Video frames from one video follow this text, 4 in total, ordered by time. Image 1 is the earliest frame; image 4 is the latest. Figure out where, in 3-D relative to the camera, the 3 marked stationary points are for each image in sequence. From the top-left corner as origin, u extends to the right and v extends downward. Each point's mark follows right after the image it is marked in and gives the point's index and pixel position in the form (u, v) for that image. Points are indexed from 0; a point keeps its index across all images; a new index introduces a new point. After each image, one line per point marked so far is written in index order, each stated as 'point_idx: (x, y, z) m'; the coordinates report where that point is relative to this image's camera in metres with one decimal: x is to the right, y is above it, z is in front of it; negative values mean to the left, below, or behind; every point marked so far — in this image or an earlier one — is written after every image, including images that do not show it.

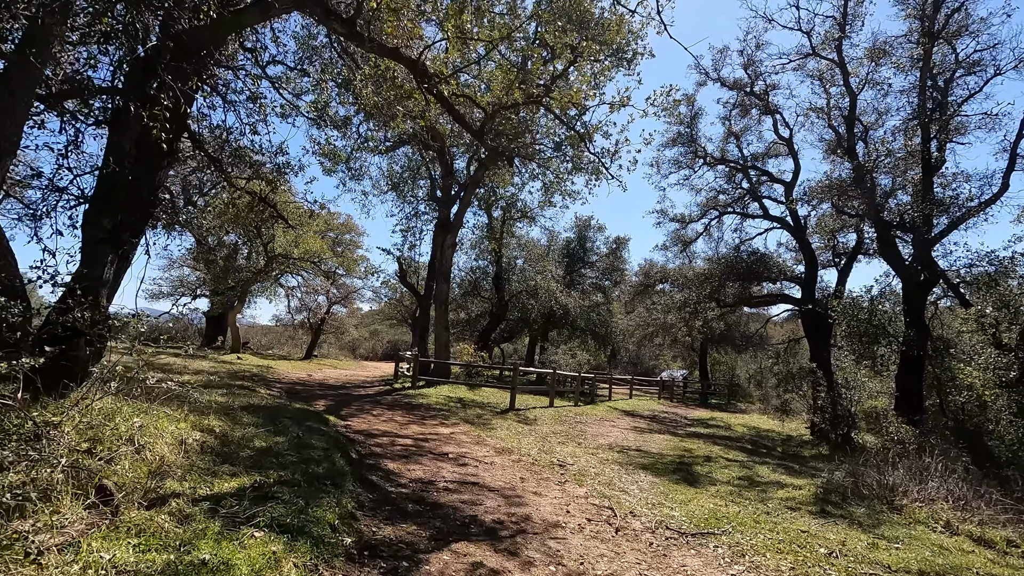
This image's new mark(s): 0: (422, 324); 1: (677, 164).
0: (-2.5, -1.0, +14.8) m
1: (+5.1, +3.8, +16.4) m
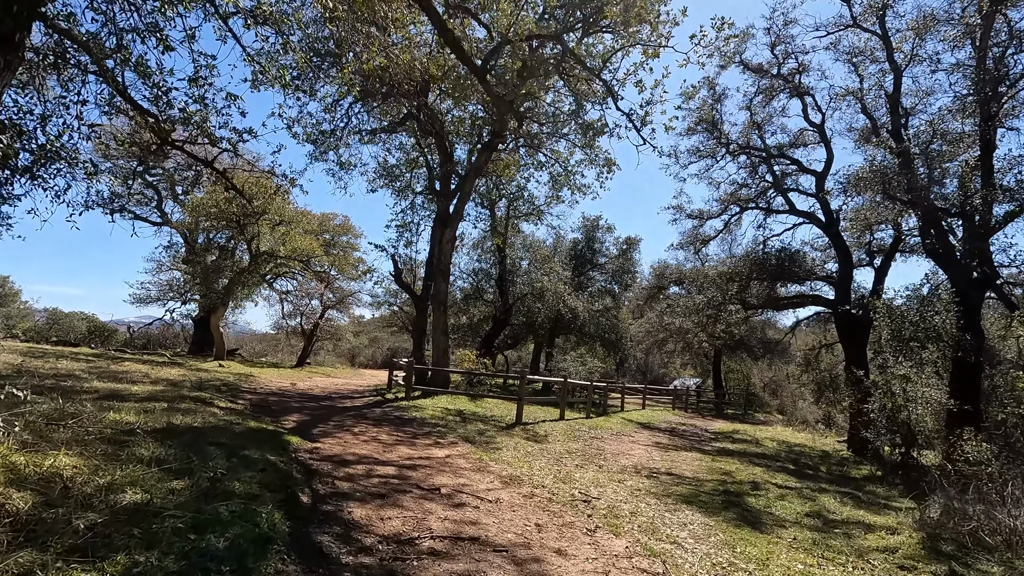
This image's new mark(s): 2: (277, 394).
0: (-2.4, -1.0, +13.5) m
1: (+5.2, +3.8, +15.0) m
2: (-4.3, -1.9, +9.8) m
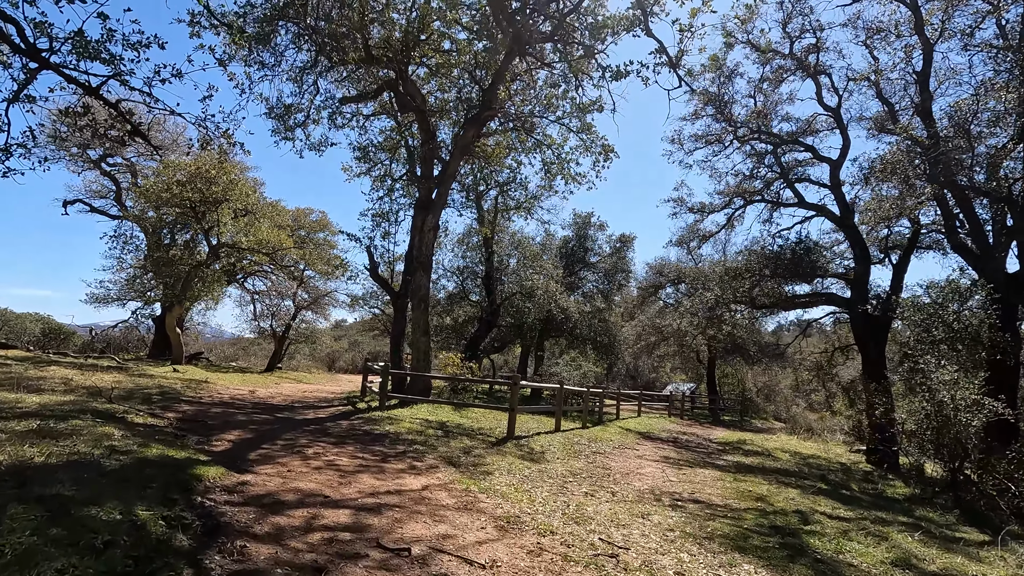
0: (-2.6, -0.9, +12.0) m
1: (+4.9, +3.8, +13.9) m
2: (-4.5, -1.8, +8.3) m
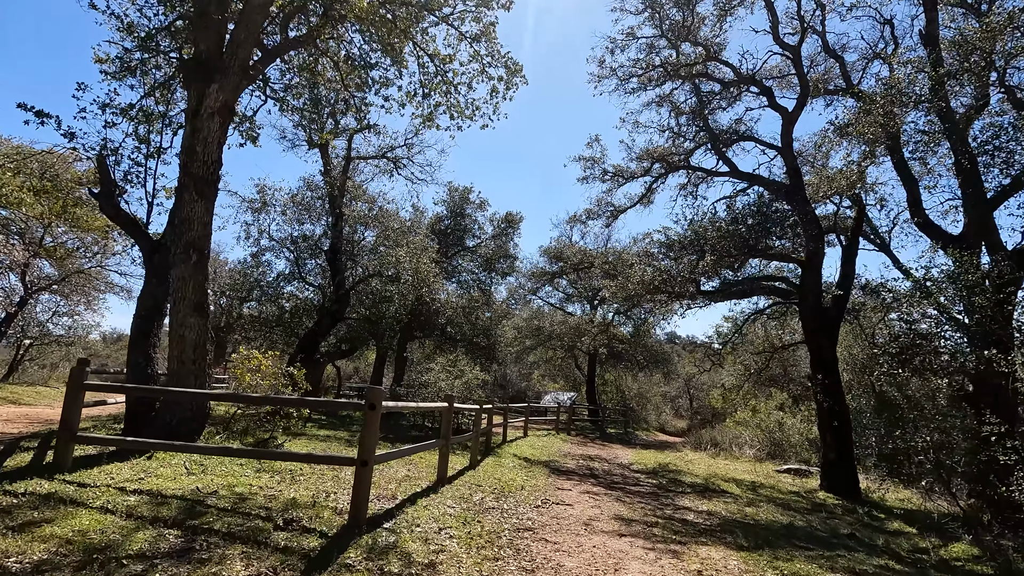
0: (-4.5, -0.2, +6.6) m
1: (+2.4, +4.3, +10.5) m
2: (-5.3, -1.0, +2.5) m
